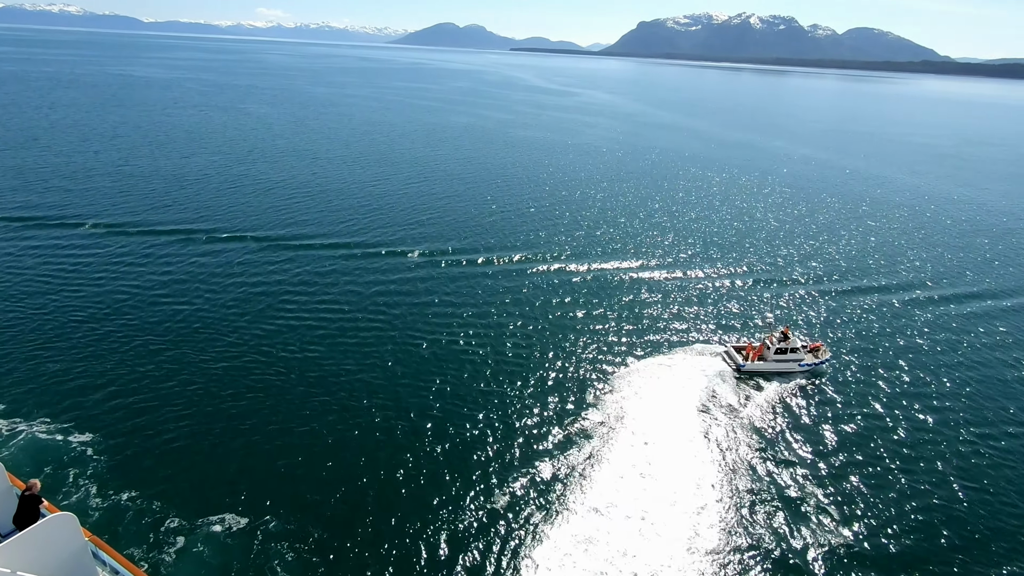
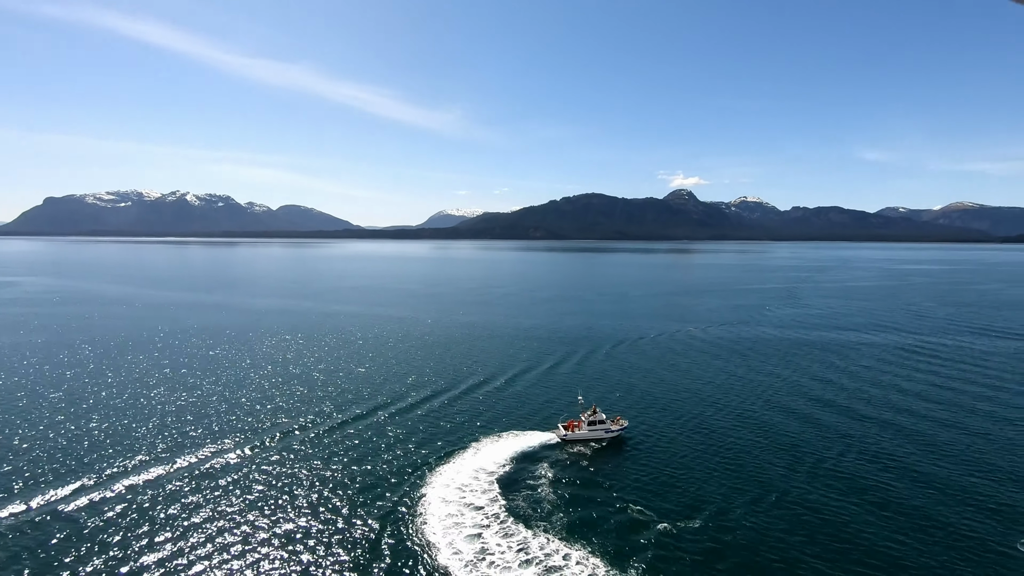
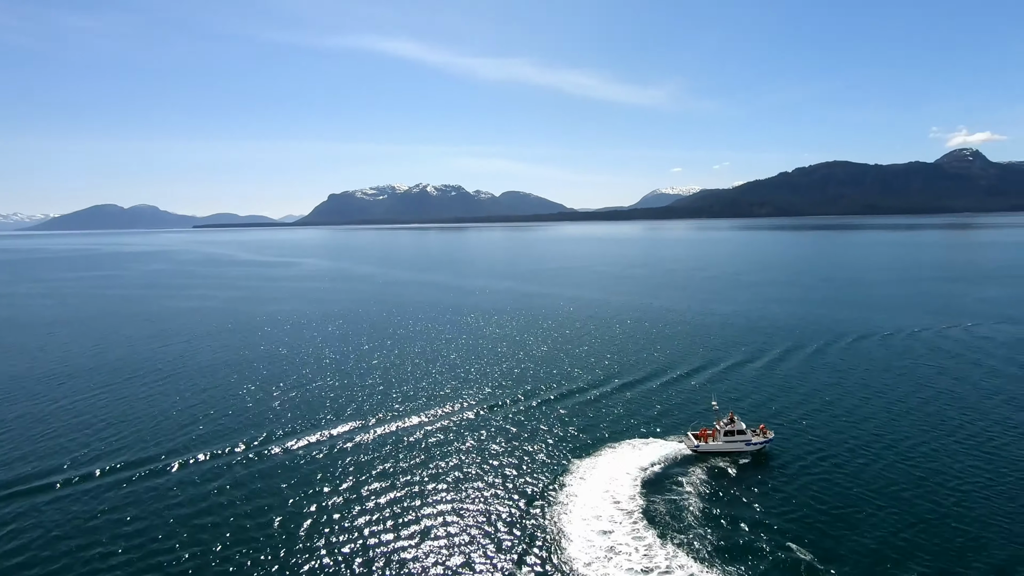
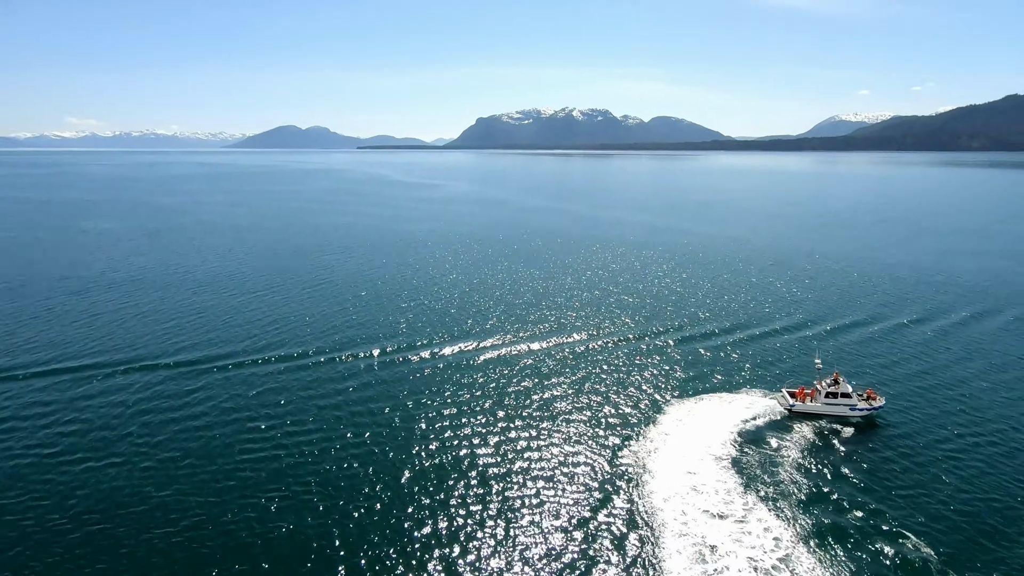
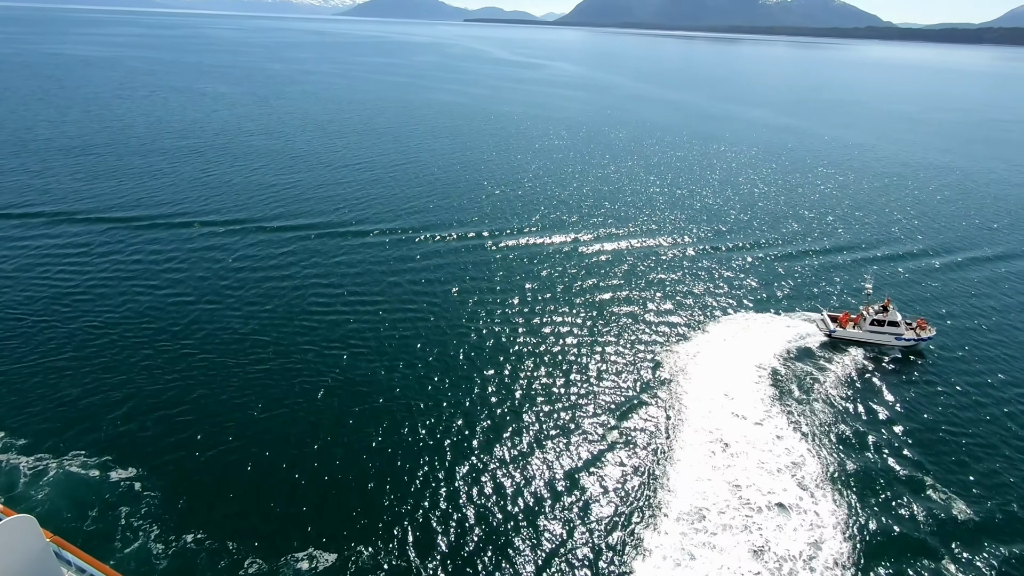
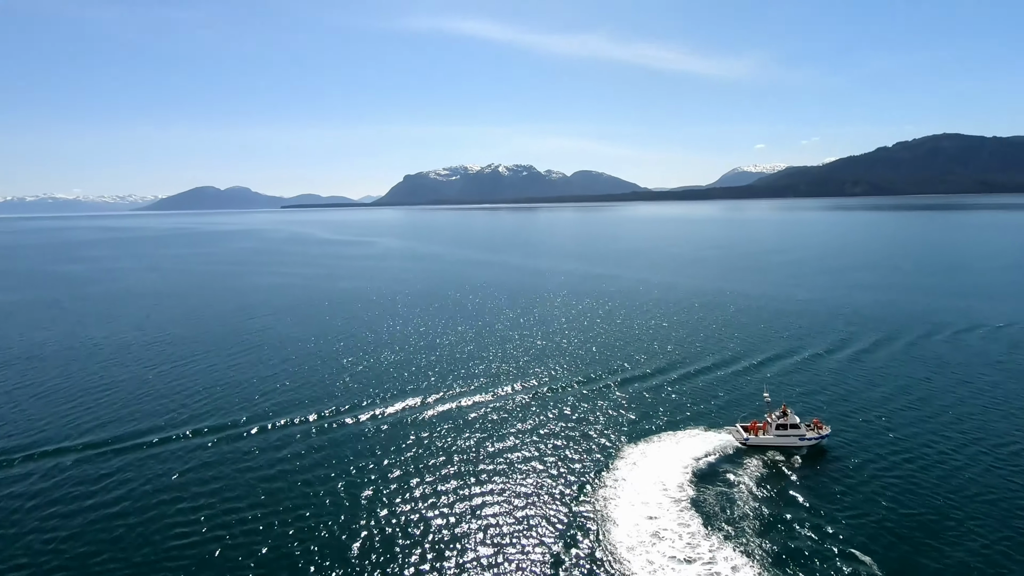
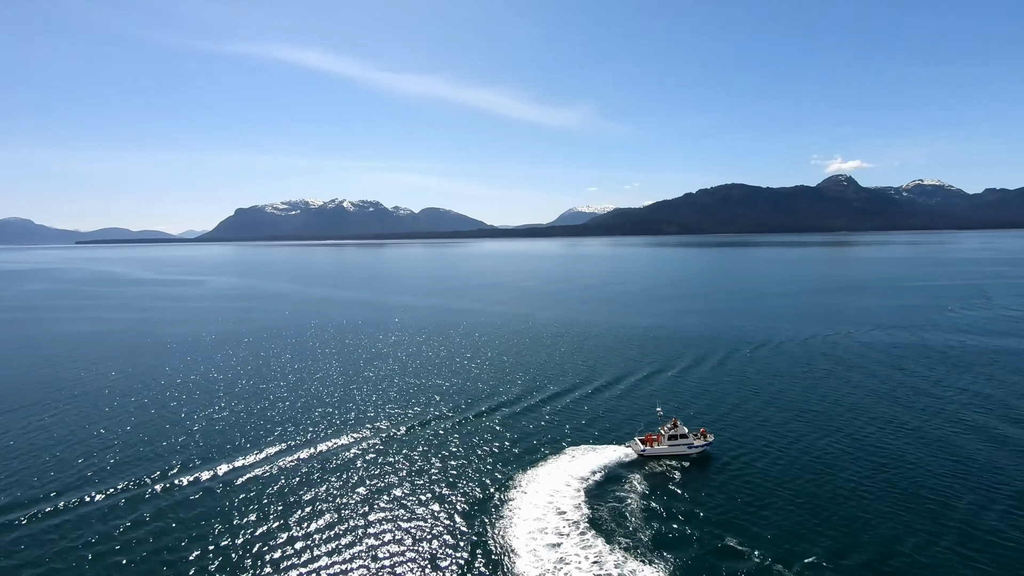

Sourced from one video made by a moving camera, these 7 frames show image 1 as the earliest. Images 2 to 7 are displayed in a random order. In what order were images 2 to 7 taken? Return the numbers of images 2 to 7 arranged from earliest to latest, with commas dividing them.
5, 4, 6, 3, 7, 2
